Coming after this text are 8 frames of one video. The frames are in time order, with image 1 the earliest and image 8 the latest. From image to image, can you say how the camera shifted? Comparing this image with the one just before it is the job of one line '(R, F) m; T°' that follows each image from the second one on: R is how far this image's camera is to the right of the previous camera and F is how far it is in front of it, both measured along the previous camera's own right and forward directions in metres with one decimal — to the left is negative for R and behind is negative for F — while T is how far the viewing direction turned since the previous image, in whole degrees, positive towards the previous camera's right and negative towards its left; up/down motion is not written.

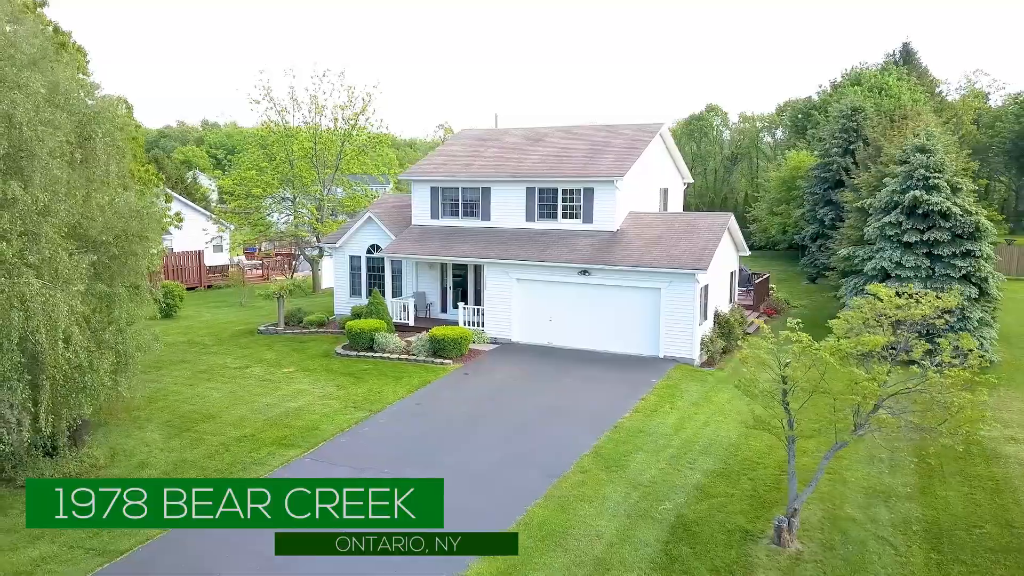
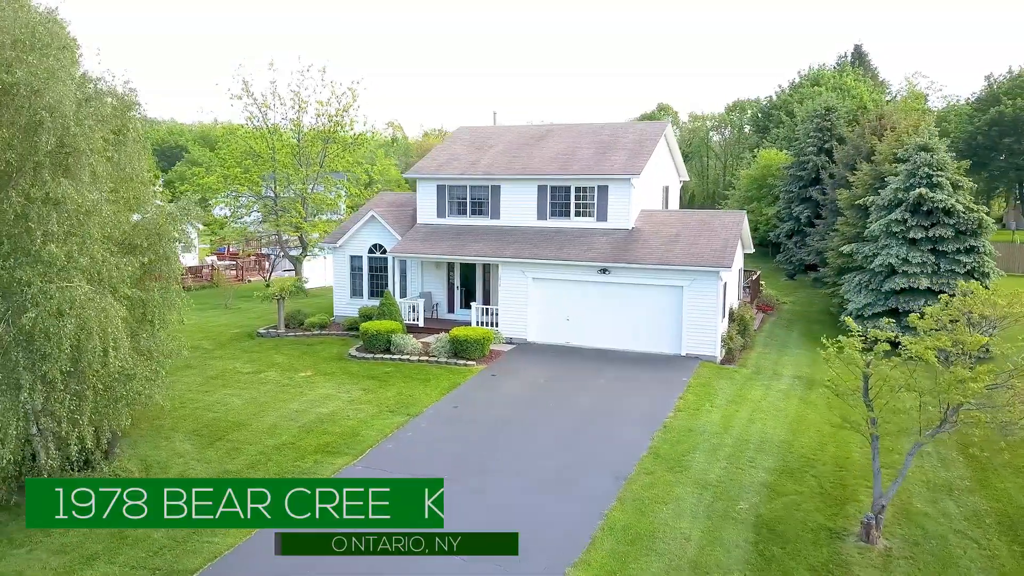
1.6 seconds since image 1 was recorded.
(-1.7, +0.3) m; +3°
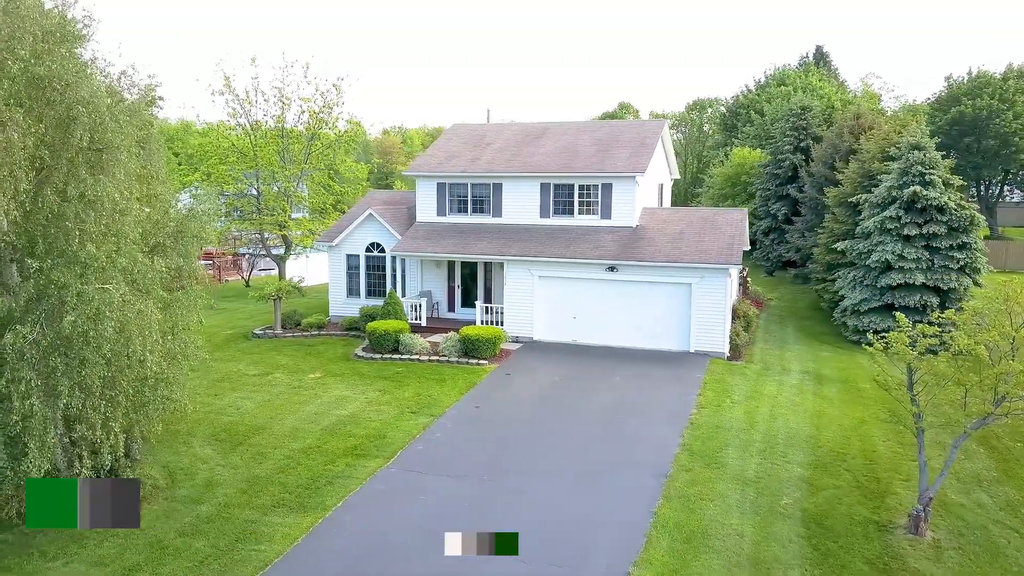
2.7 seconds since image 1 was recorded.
(-1.2, +0.1) m; +3°
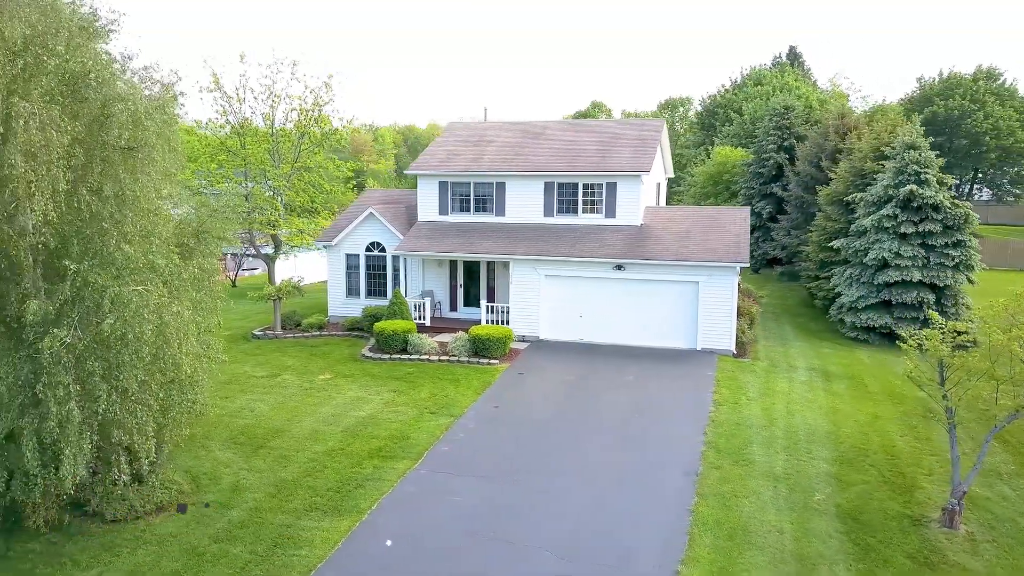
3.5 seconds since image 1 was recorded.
(-0.9, +0.1) m; +2°
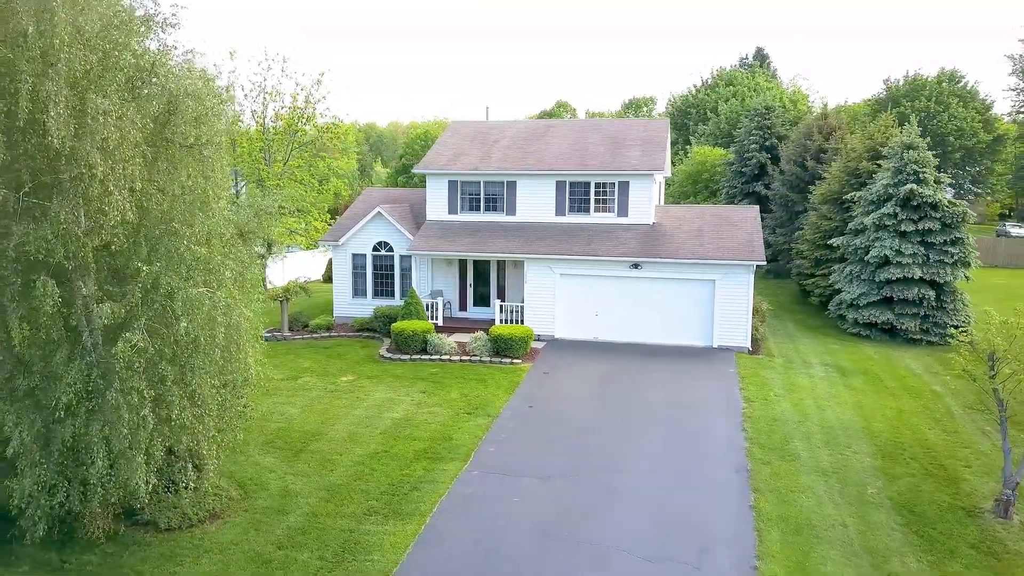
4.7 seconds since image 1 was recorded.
(-1.4, +0.1) m; +3°
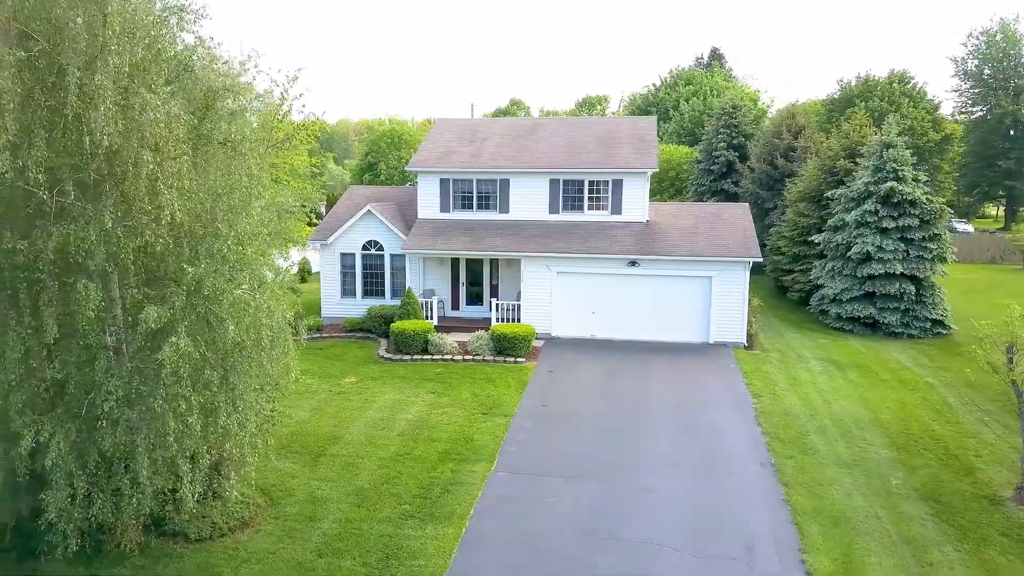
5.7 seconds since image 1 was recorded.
(-1.2, +0.1) m; +3°
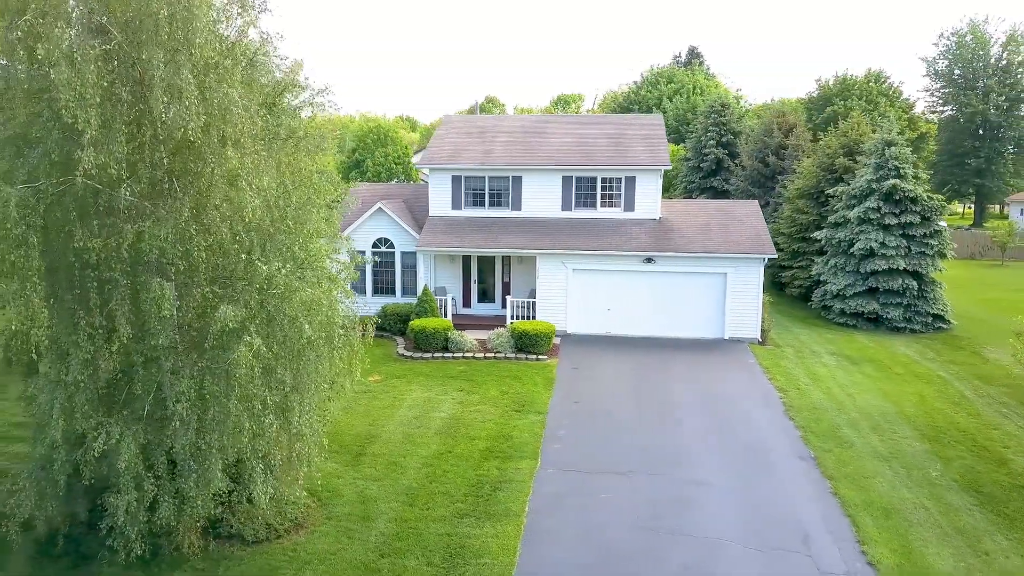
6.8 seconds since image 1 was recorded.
(-1.2, 0.0) m; +2°
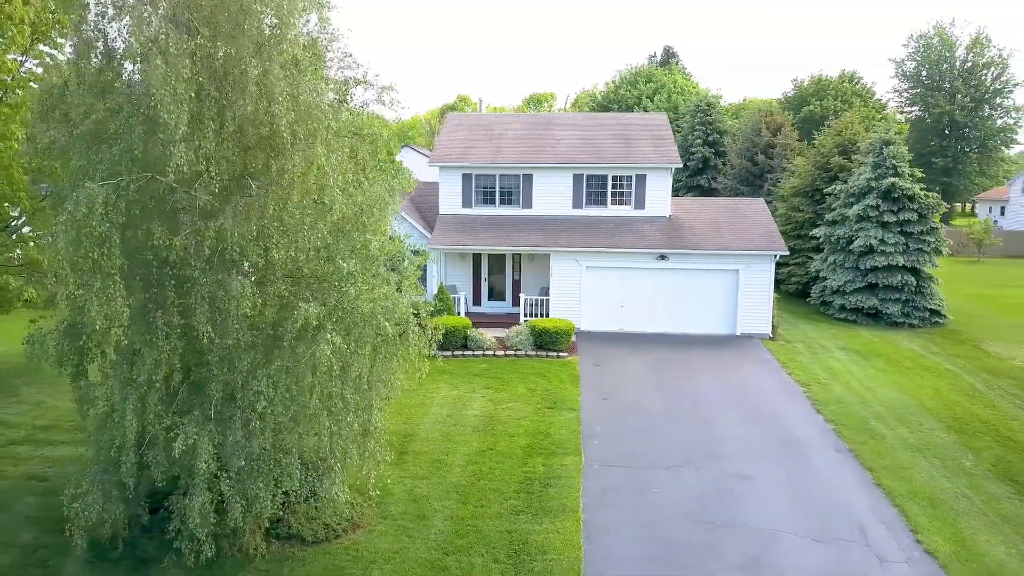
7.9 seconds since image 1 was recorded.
(-1.2, 0.0) m; +2°
